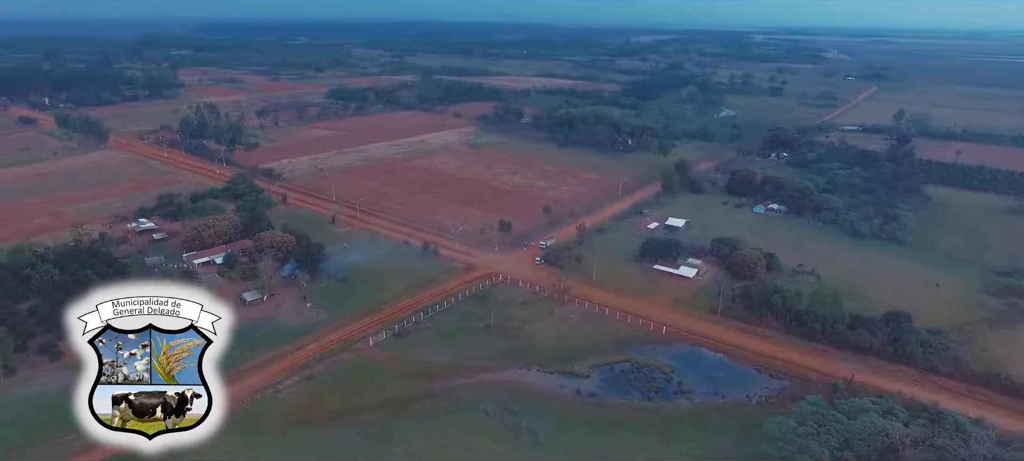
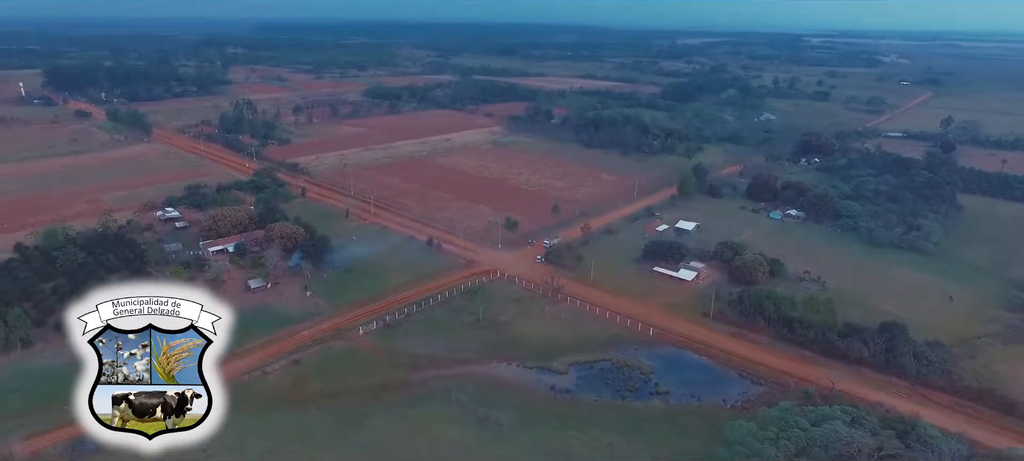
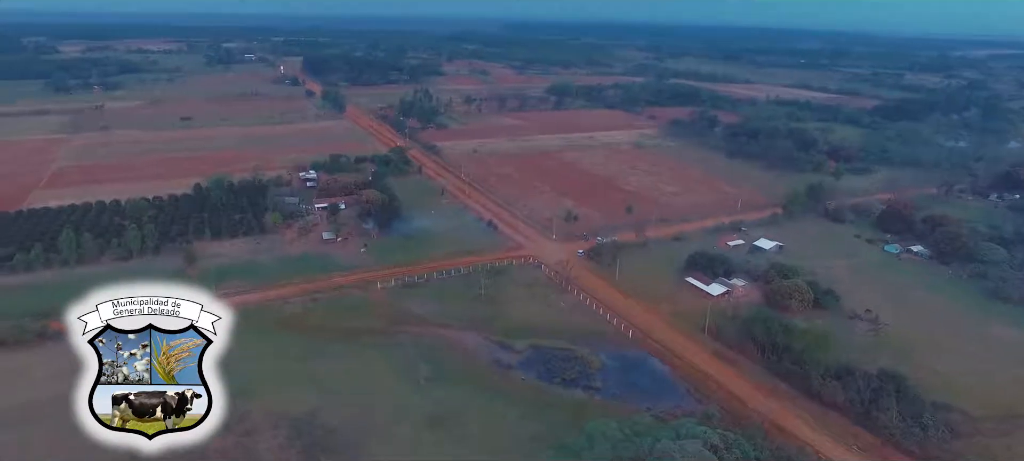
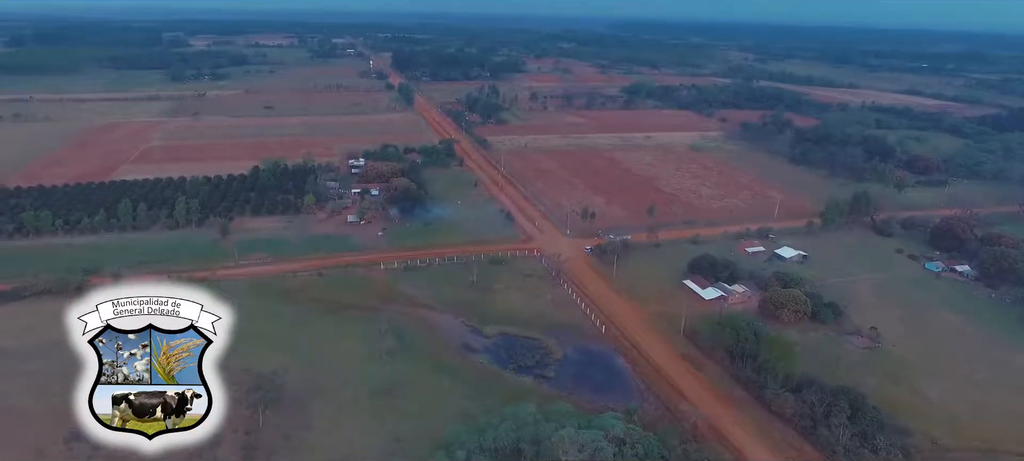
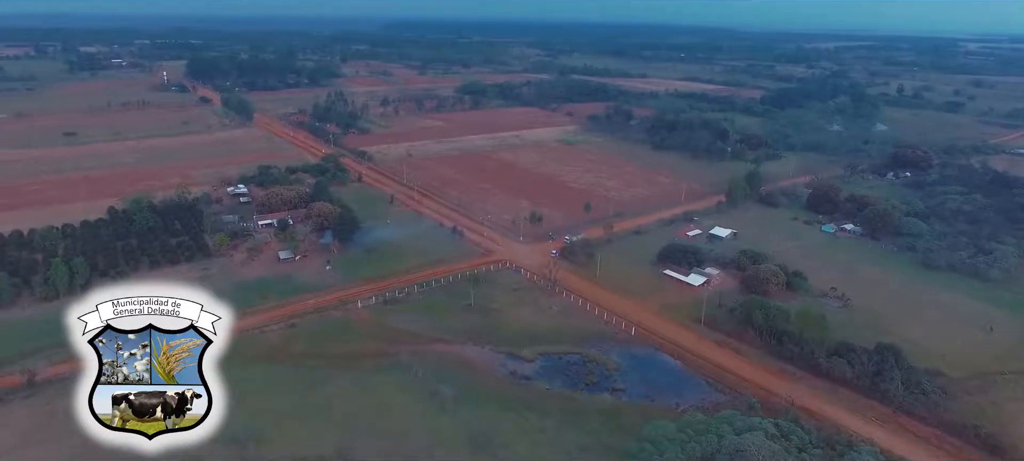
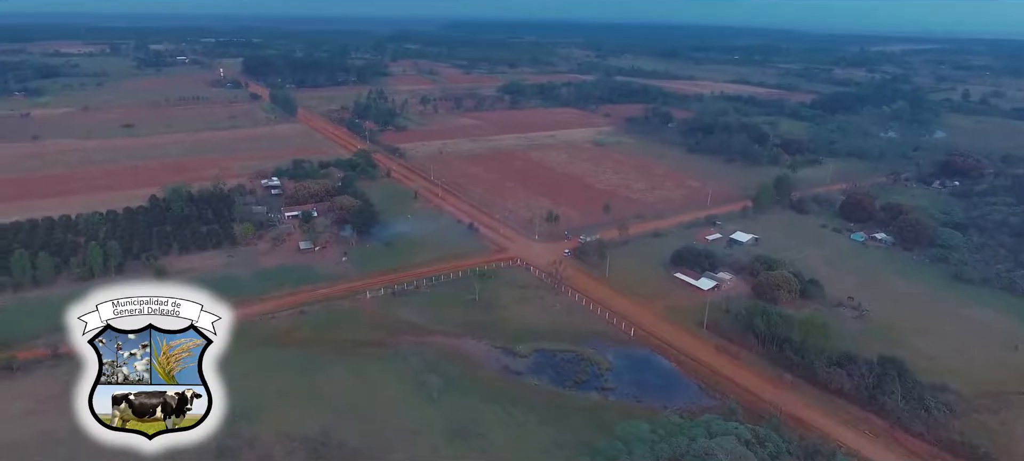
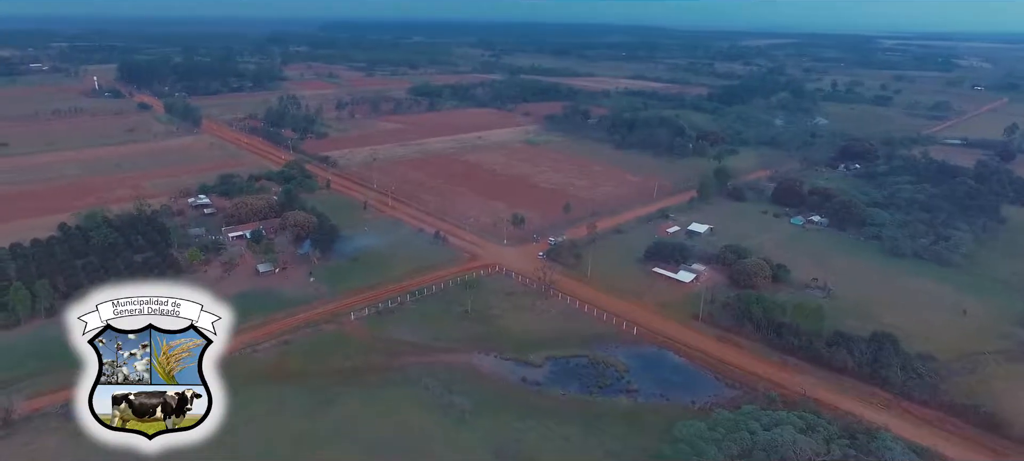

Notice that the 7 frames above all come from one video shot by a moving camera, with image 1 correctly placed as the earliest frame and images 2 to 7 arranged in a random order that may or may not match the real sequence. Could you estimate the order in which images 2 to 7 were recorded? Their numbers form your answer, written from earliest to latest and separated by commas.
2, 7, 5, 6, 3, 4
